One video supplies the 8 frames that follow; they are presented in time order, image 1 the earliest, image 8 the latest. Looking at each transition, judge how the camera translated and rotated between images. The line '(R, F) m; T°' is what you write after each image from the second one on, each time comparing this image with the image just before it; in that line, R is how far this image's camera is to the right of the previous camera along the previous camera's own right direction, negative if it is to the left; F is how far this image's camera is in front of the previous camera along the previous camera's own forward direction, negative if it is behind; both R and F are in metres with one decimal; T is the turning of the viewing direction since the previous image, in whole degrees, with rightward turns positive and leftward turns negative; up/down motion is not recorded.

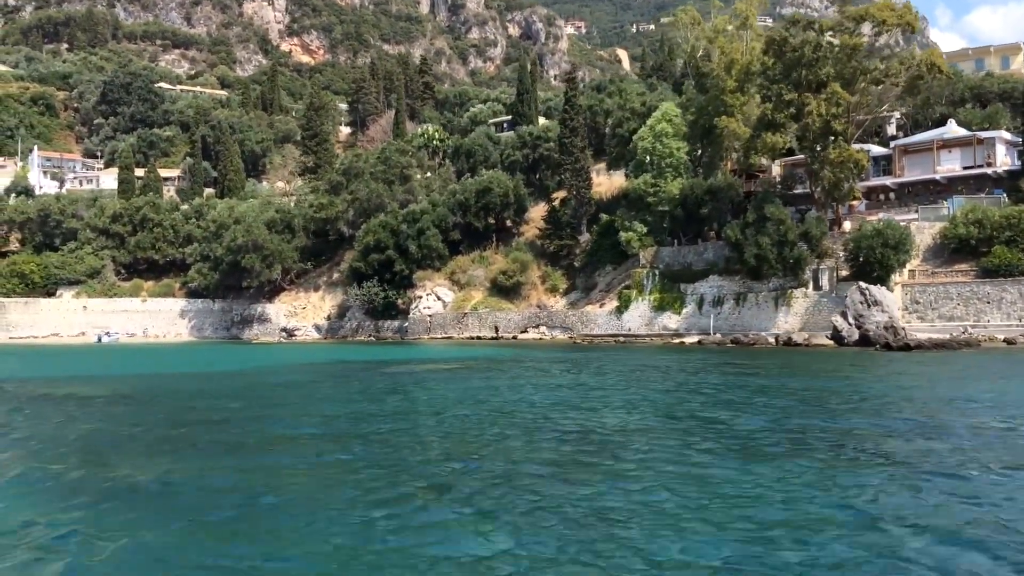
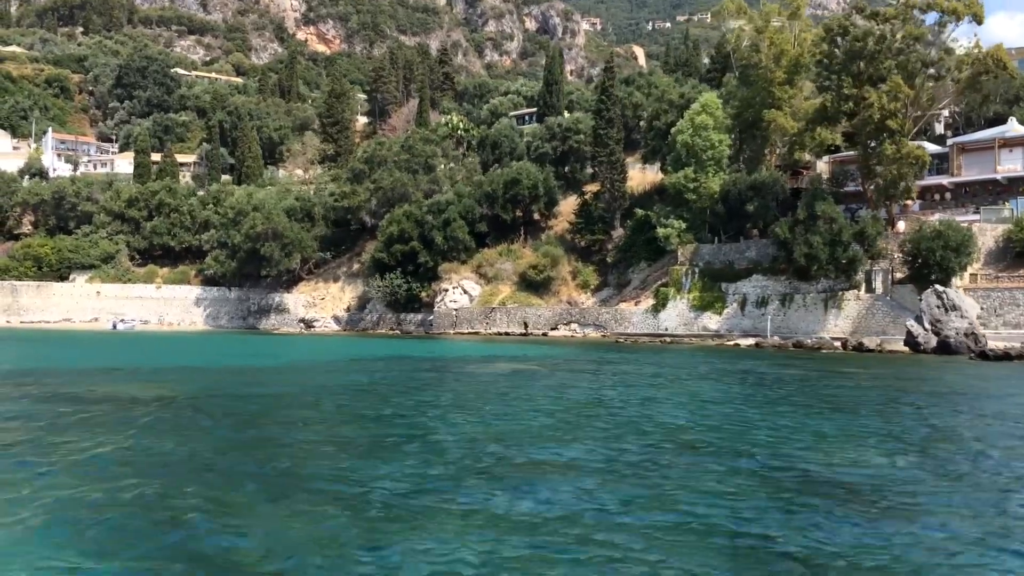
(-1.5, +2.1) m; 0°
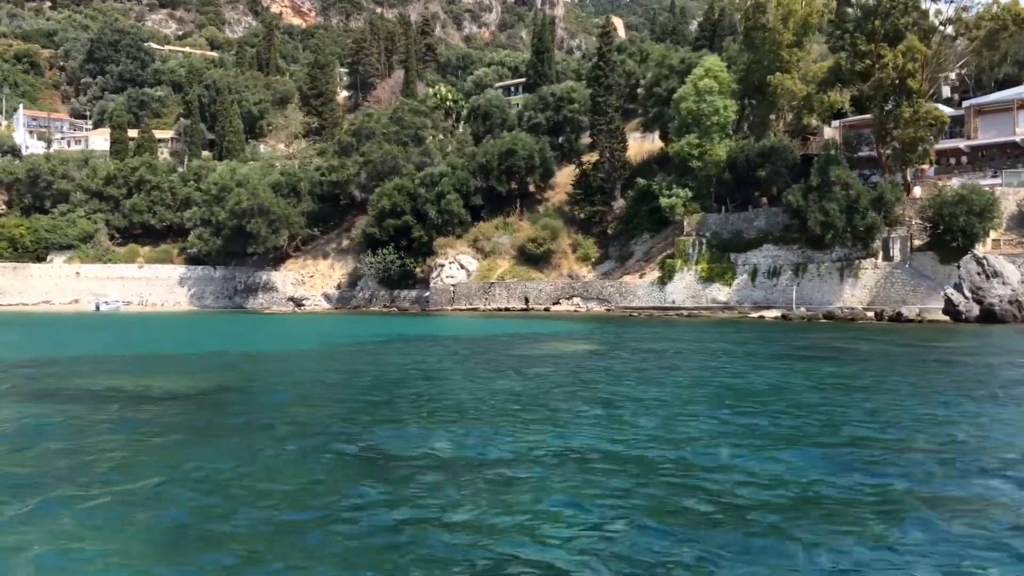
(-1.3, +1.8) m; +1°
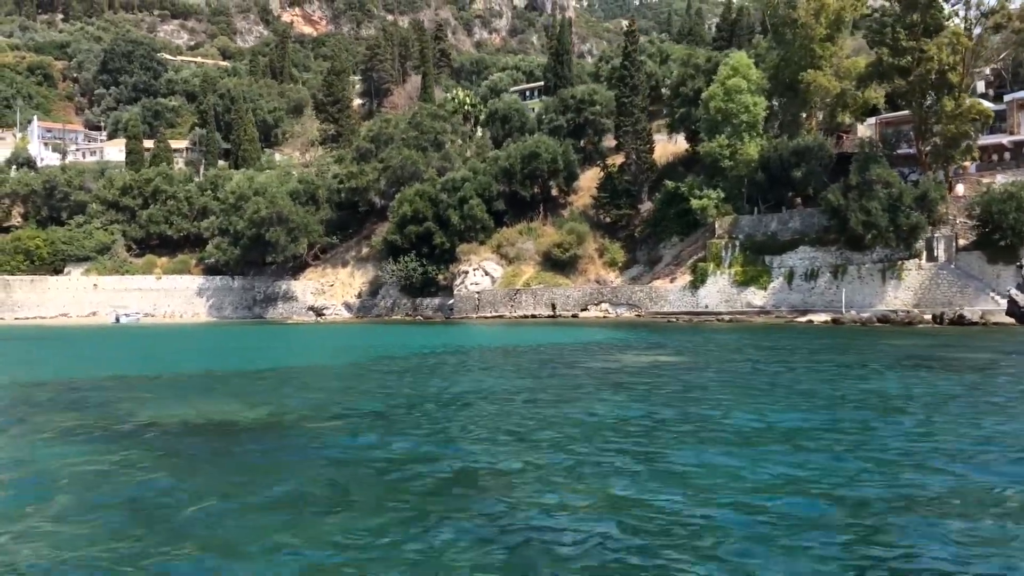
(-0.9, +1.2) m; -1°
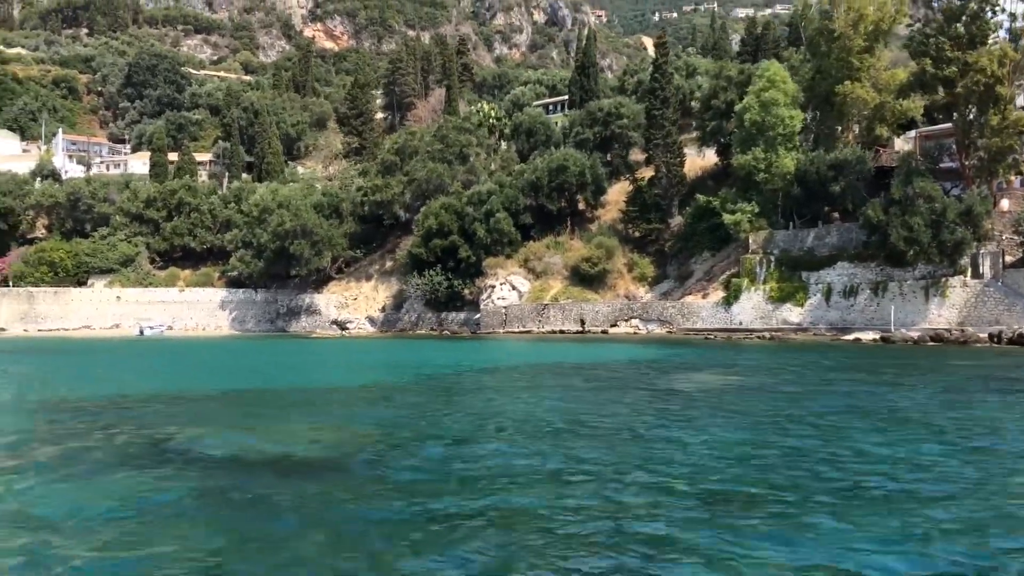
(-0.7, +0.9) m; -1°
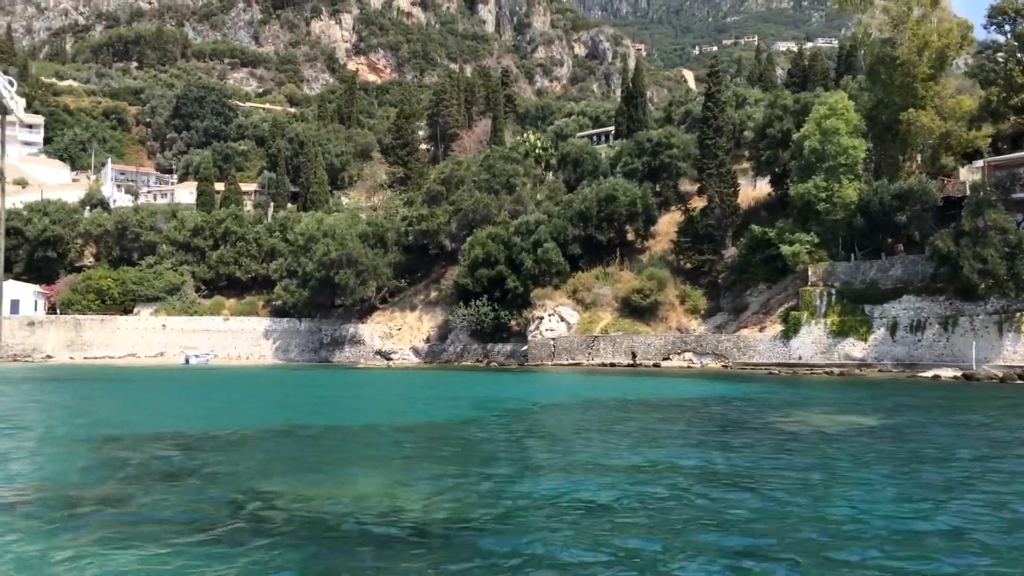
(-0.7, +1.1) m; -2°
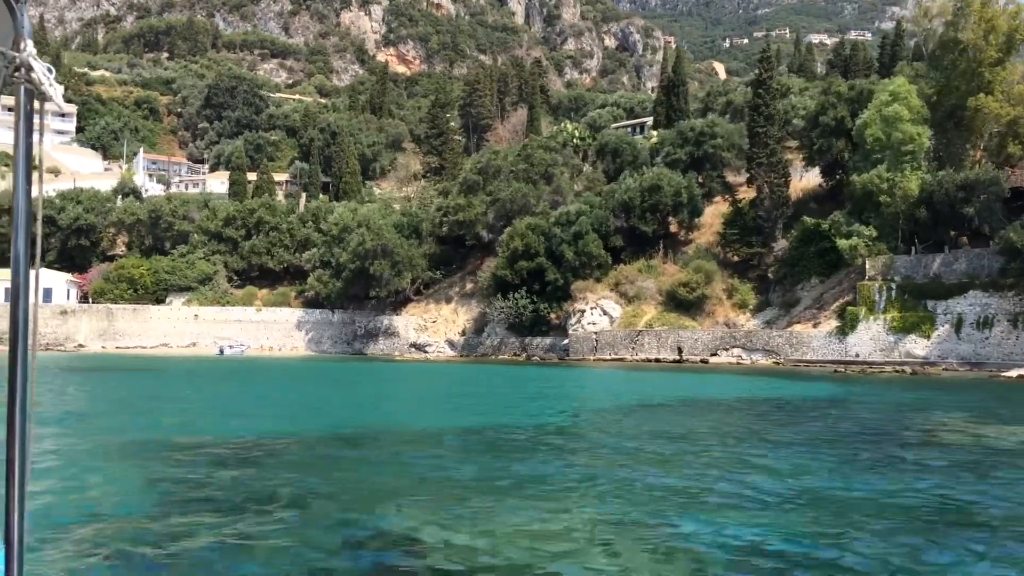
(-1.0, +1.5) m; -2°
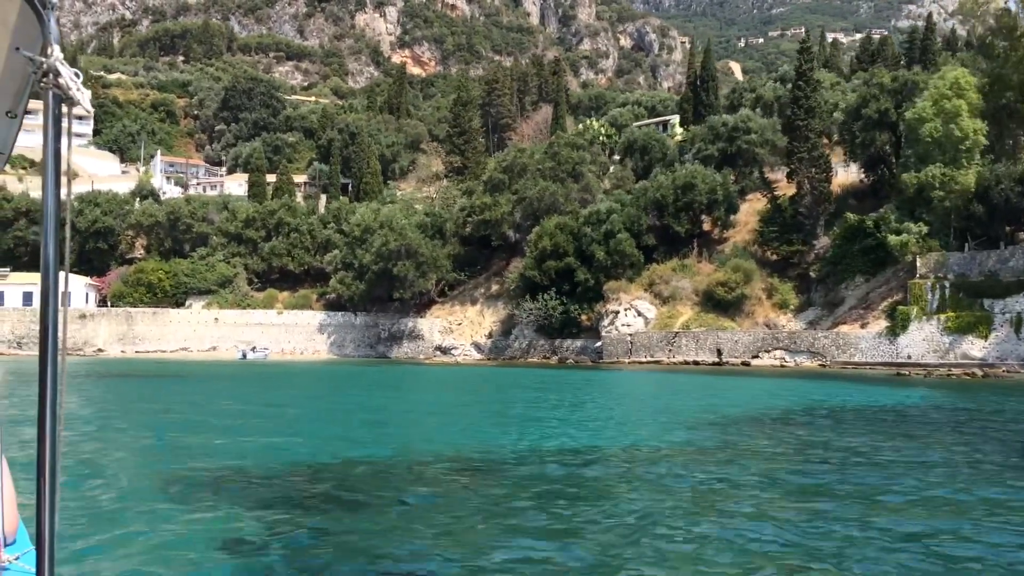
(-1.0, +1.7) m; -1°
